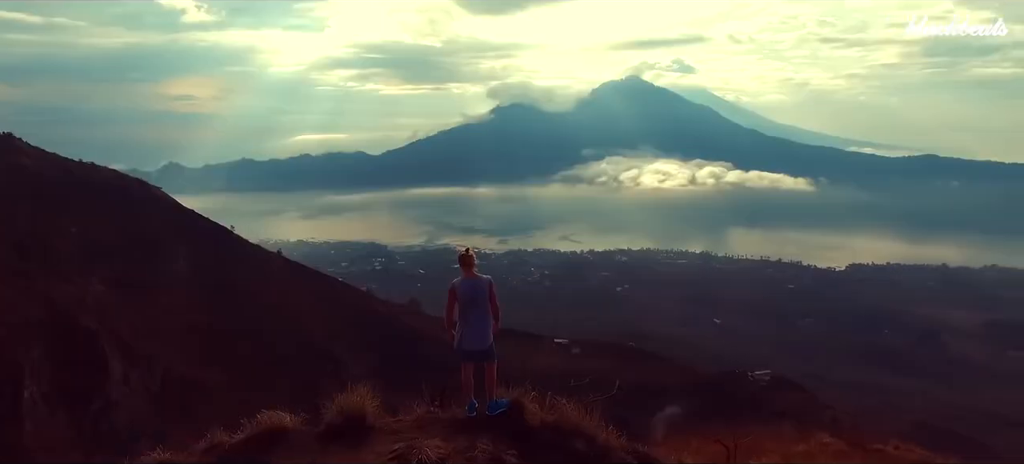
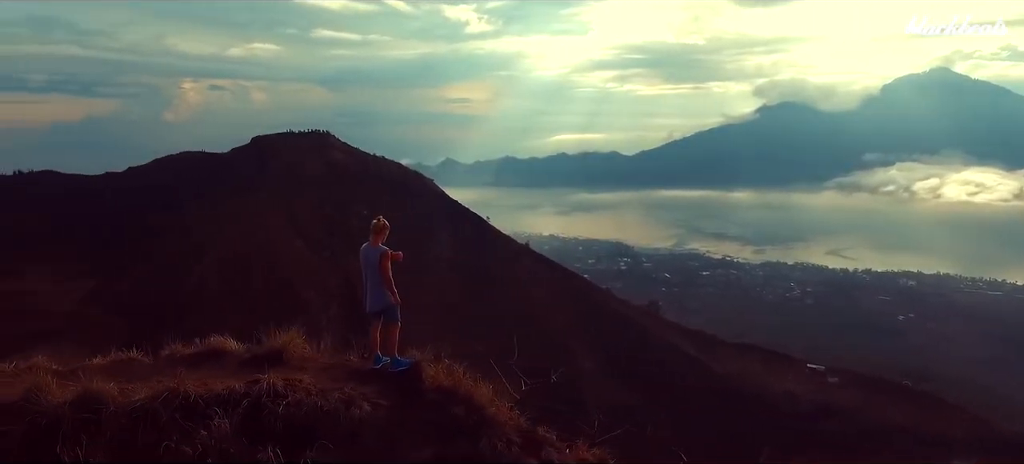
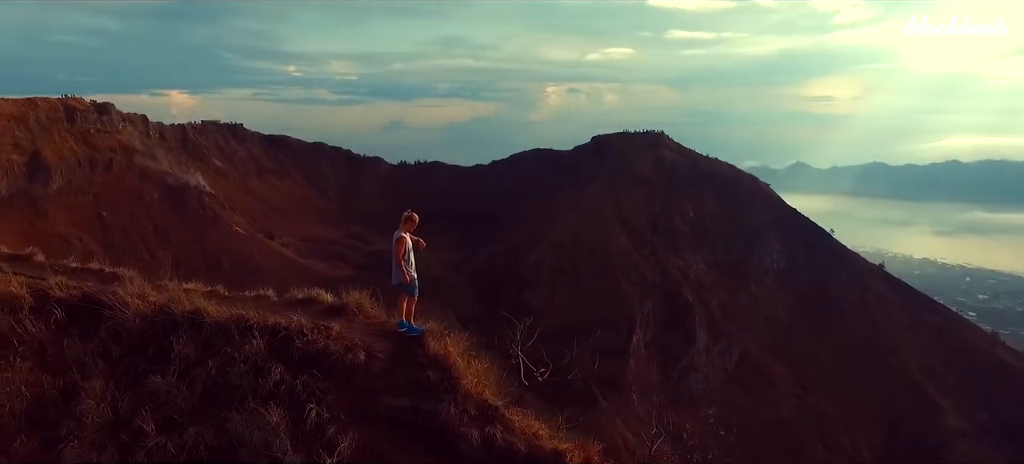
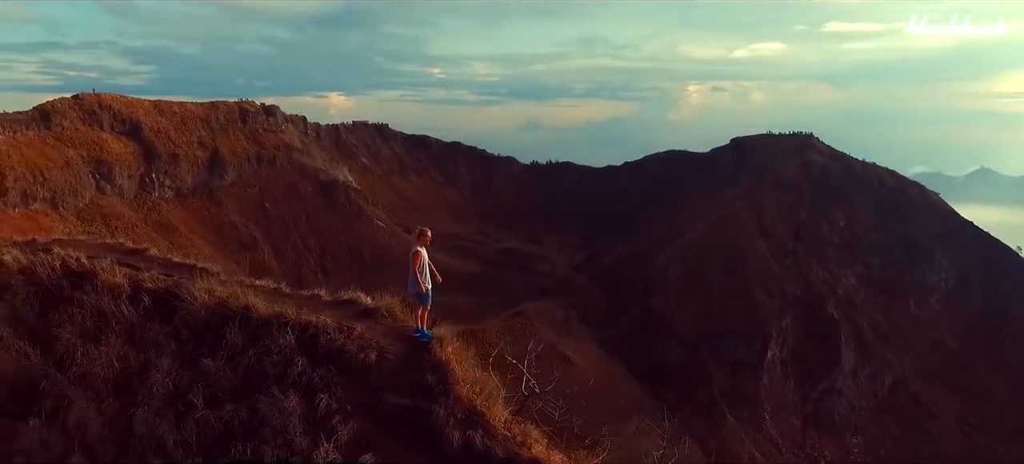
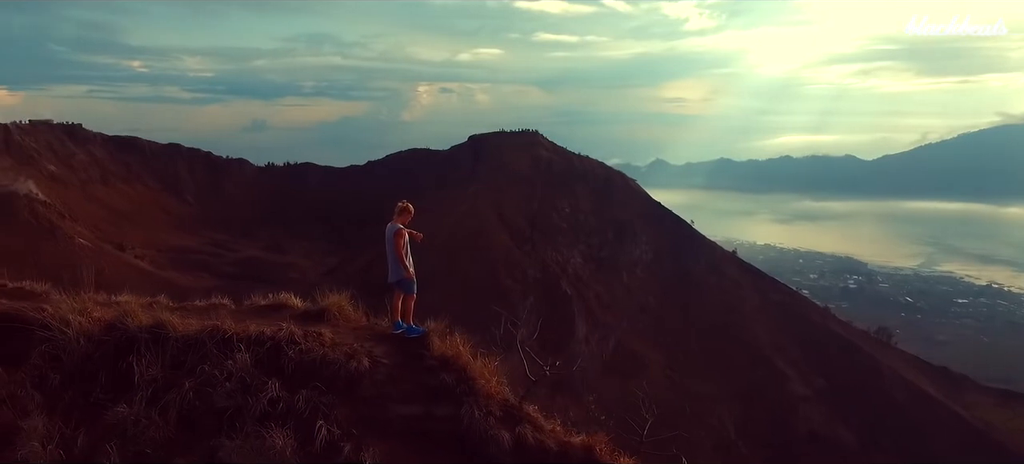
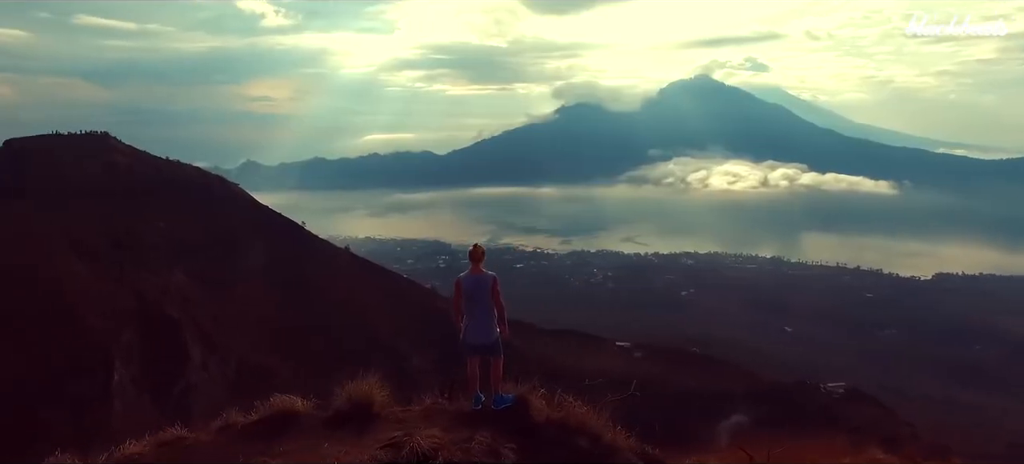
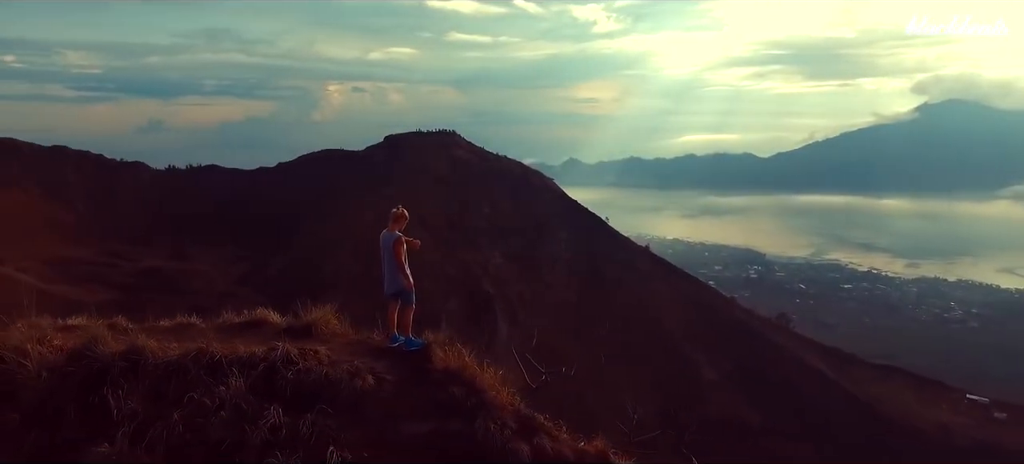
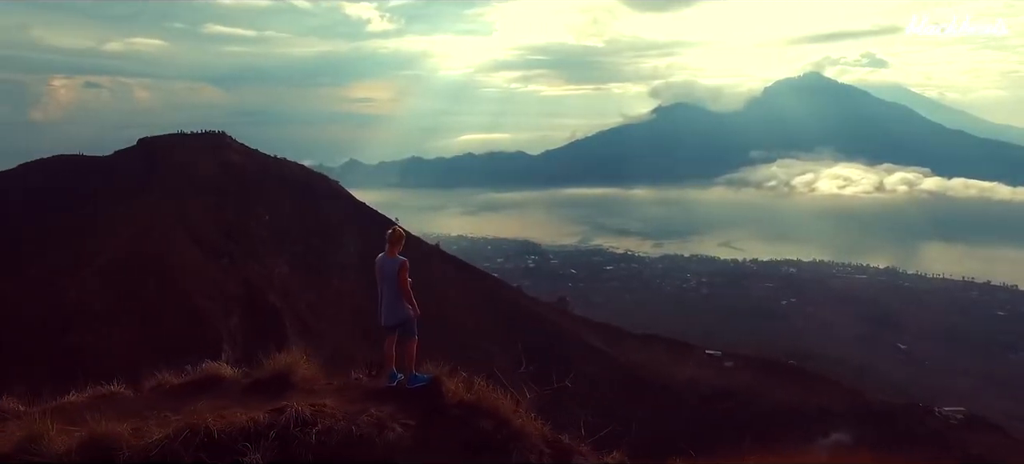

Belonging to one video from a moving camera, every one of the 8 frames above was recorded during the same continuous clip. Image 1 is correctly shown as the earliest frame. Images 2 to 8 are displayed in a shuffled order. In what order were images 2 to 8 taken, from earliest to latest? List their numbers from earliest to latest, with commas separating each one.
6, 8, 2, 7, 5, 3, 4
